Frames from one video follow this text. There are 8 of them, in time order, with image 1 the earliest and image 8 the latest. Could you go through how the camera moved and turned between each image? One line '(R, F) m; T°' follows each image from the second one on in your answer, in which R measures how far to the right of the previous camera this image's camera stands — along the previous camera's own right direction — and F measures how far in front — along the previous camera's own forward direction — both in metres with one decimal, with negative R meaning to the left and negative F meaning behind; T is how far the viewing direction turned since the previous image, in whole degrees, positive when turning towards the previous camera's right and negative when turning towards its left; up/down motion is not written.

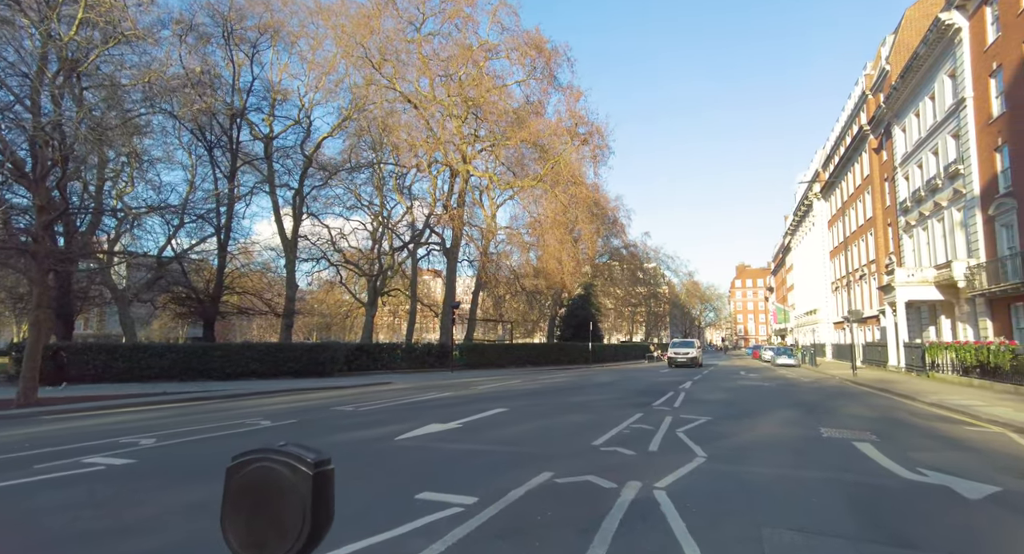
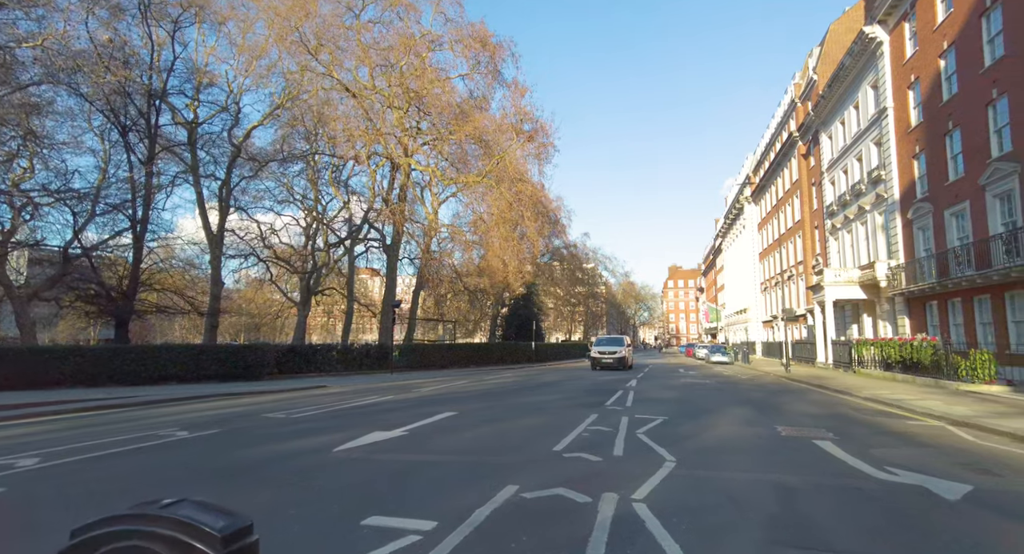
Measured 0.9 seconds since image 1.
(-0.2, +0.7) m; +7°
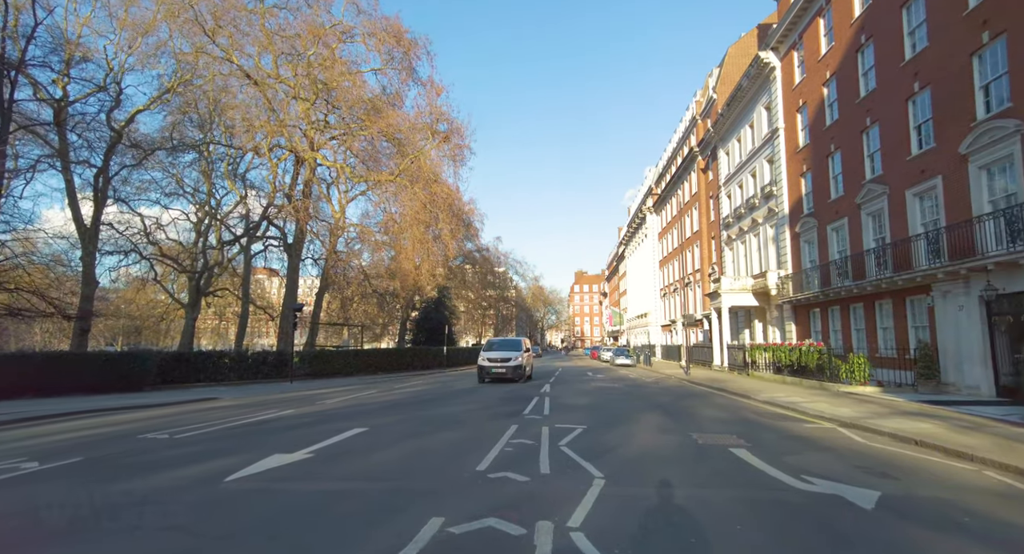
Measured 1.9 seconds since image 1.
(-0.2, +0.4) m; +10°
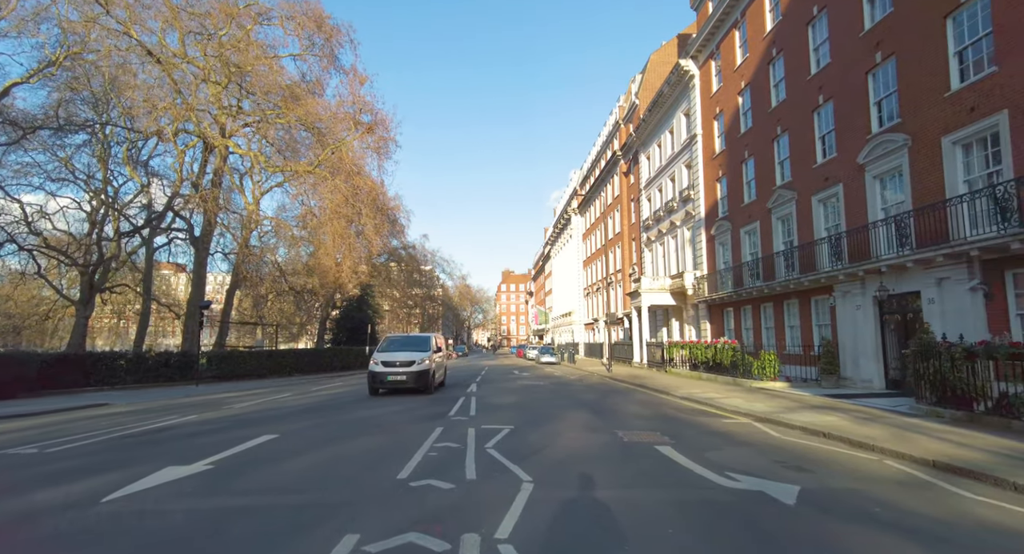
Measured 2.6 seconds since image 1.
(0.0, +0.3) m; +8°
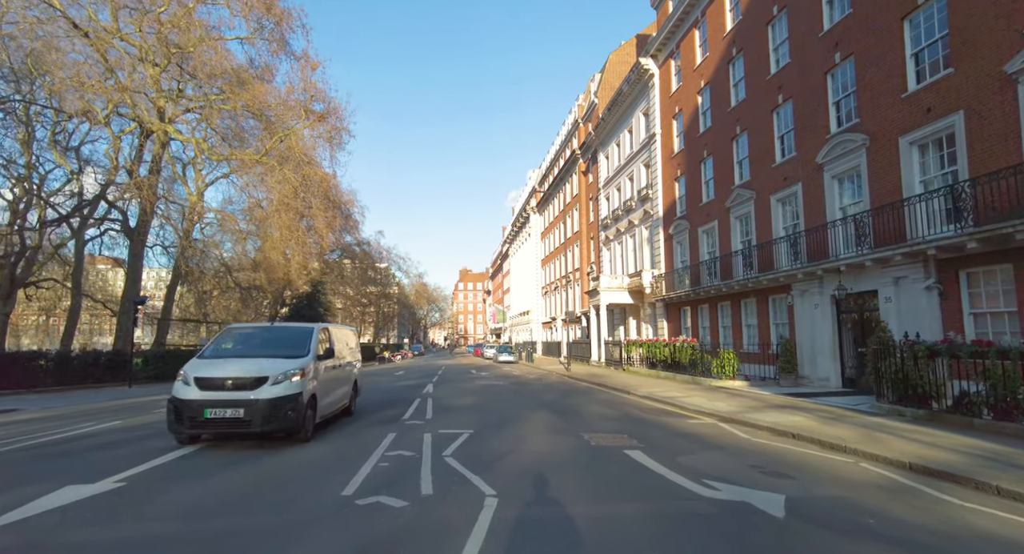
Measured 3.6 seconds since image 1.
(-0.1, +0.6) m; +5°
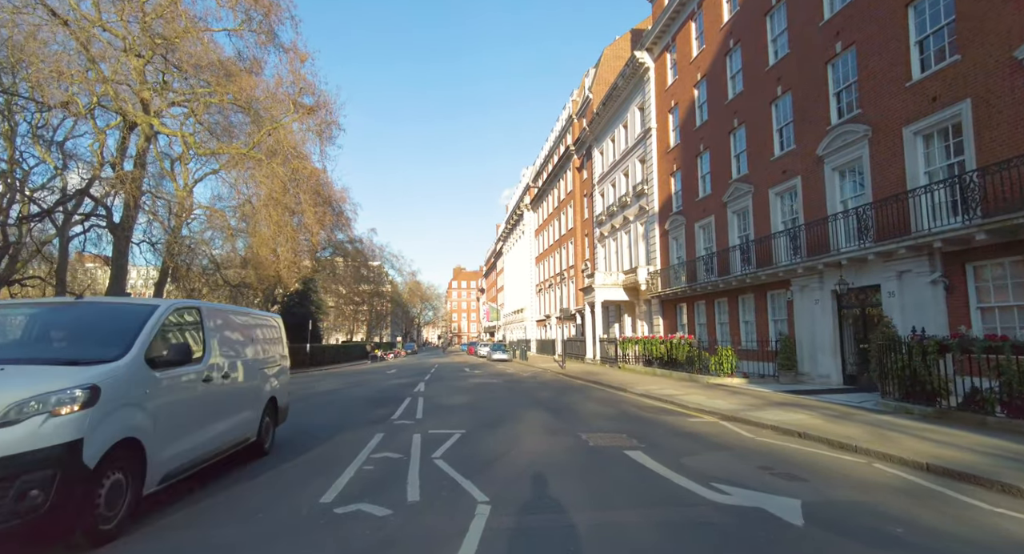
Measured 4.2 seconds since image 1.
(0.0, +0.4) m; +1°
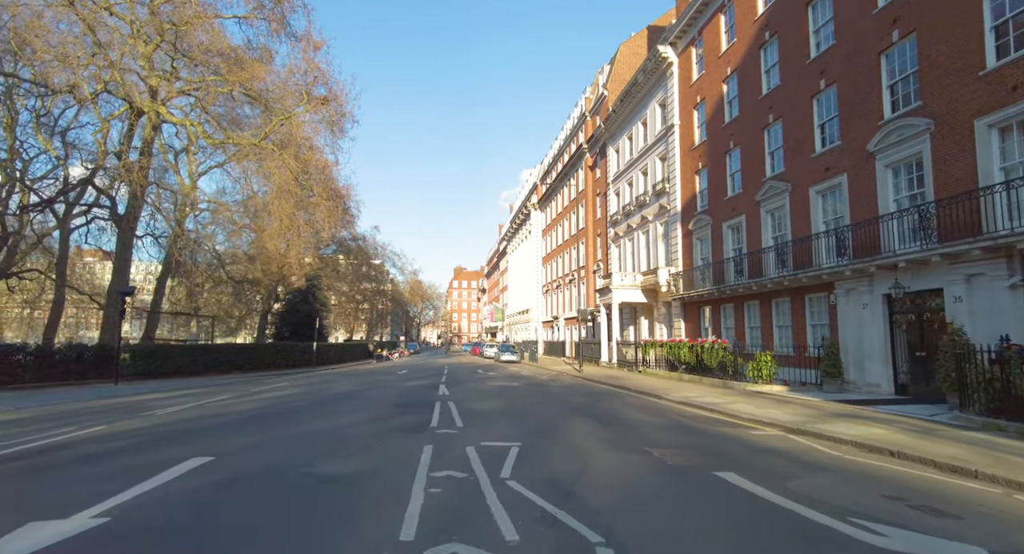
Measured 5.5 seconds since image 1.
(-1.0, +0.9) m; 0°
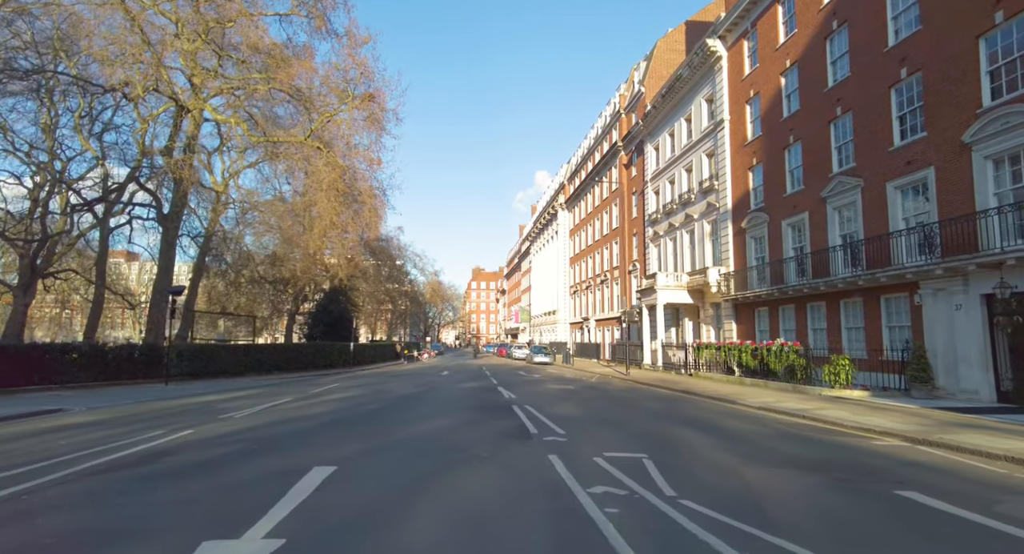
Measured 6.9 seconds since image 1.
(-1.5, +0.6) m; -2°
